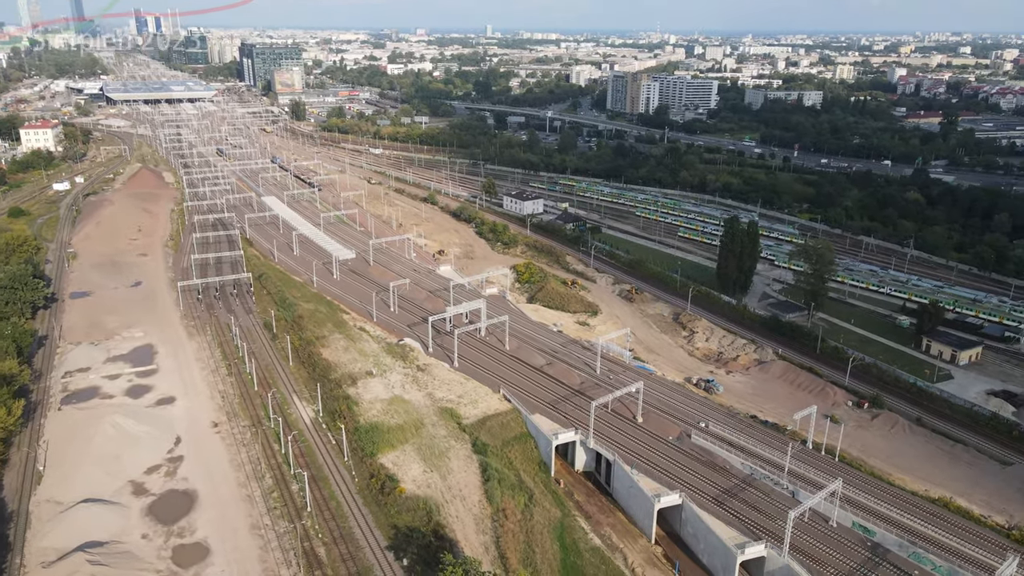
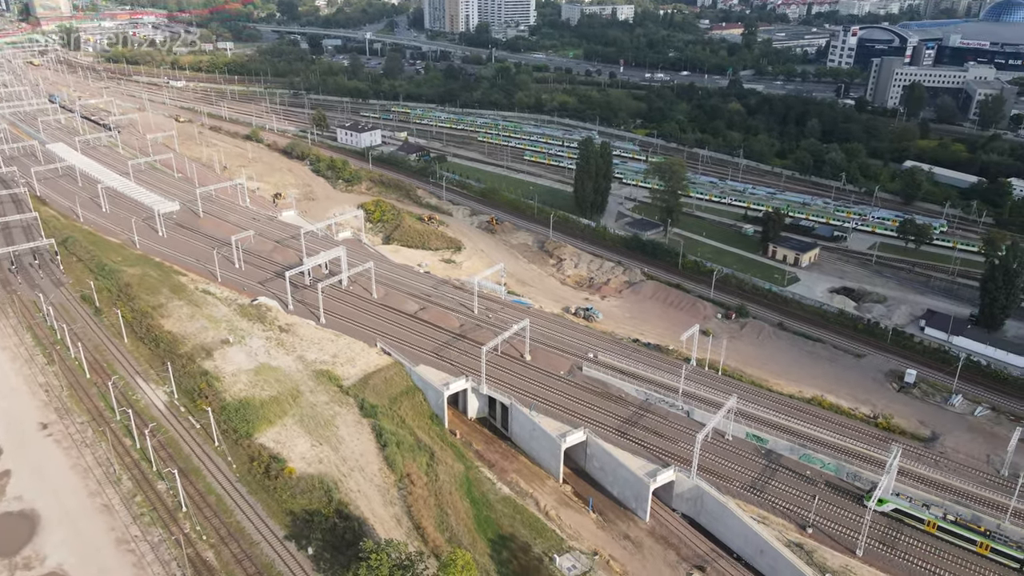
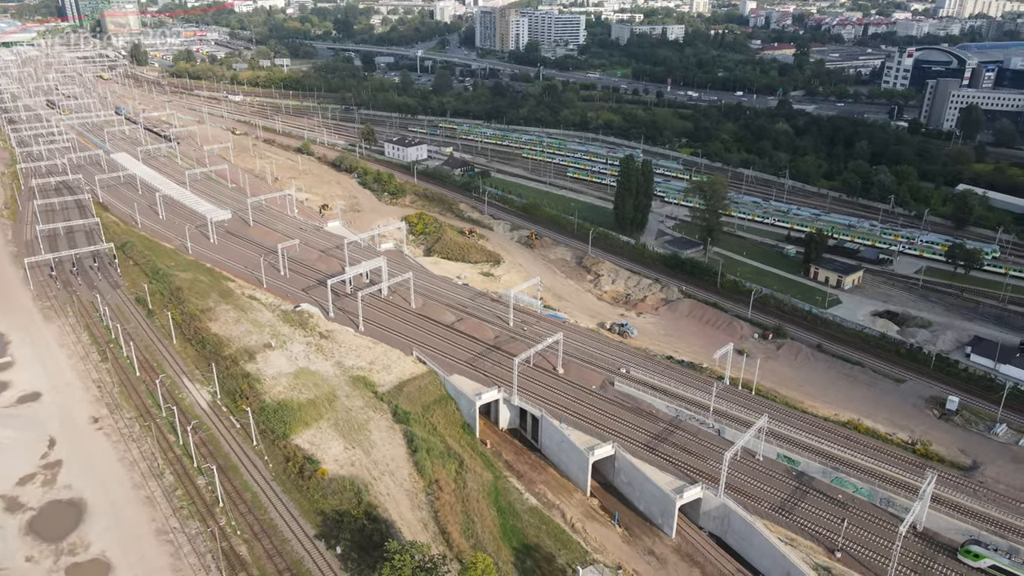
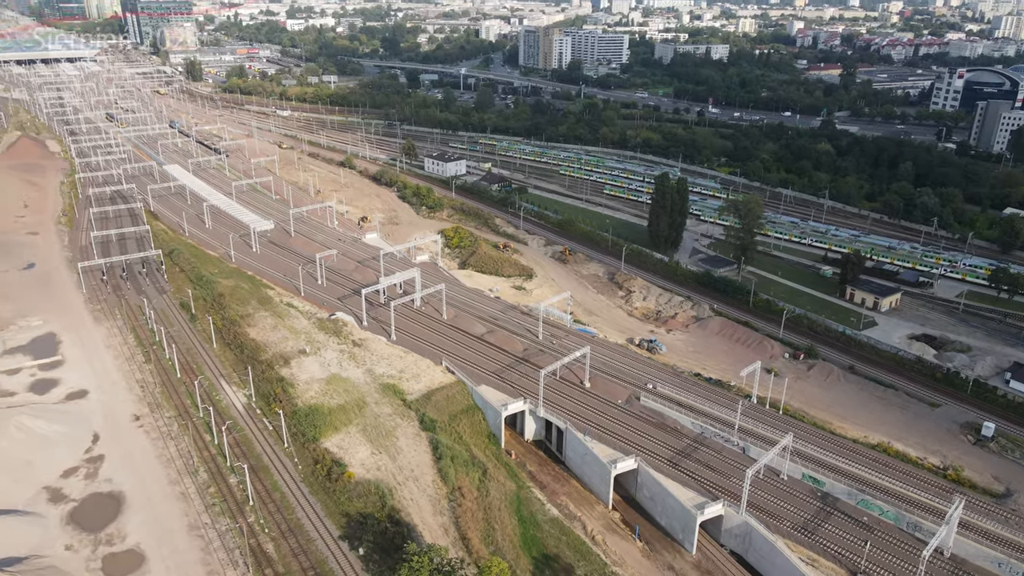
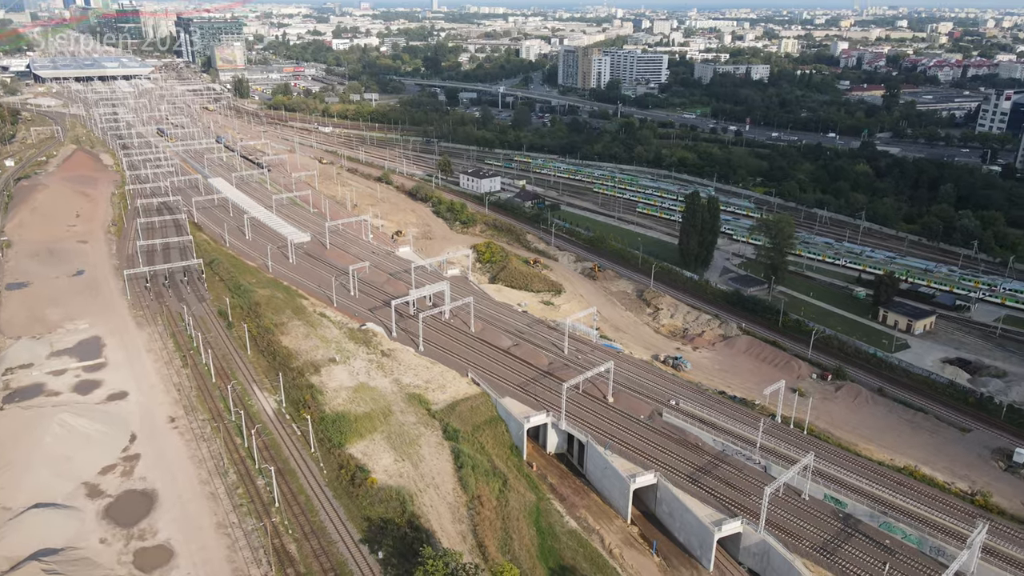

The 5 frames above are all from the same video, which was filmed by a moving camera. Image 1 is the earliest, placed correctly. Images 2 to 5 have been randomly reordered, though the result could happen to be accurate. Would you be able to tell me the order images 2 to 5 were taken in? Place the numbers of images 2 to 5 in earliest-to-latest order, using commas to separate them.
5, 4, 3, 2
